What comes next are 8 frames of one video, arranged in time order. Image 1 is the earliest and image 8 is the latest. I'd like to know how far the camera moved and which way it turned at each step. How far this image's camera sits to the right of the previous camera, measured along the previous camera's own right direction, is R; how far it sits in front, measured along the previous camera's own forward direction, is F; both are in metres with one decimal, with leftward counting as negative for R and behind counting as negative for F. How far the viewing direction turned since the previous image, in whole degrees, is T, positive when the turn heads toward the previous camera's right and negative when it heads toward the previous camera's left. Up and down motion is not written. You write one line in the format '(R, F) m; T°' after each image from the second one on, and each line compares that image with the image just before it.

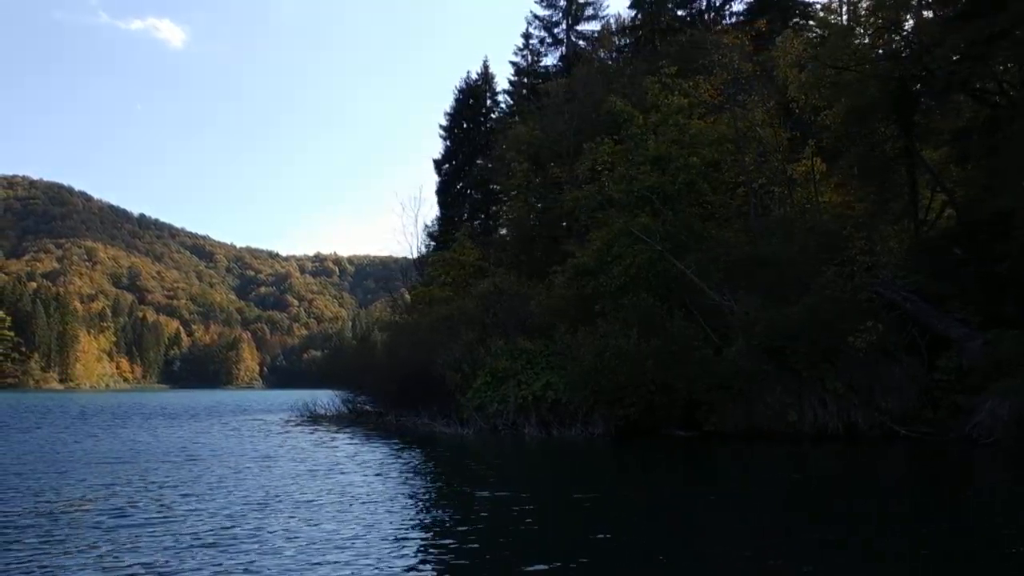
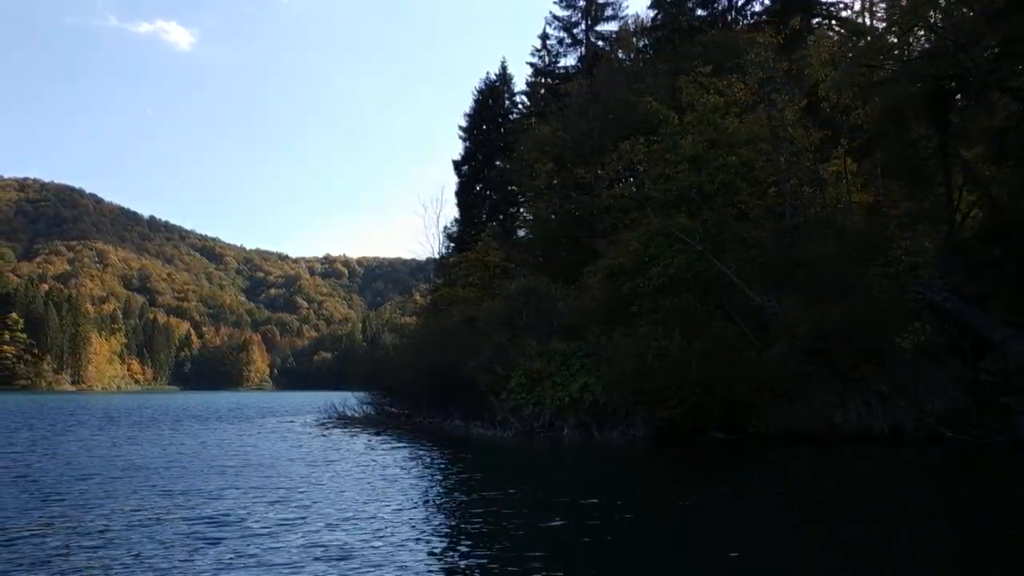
(-0.9, +0.2) m; 0°
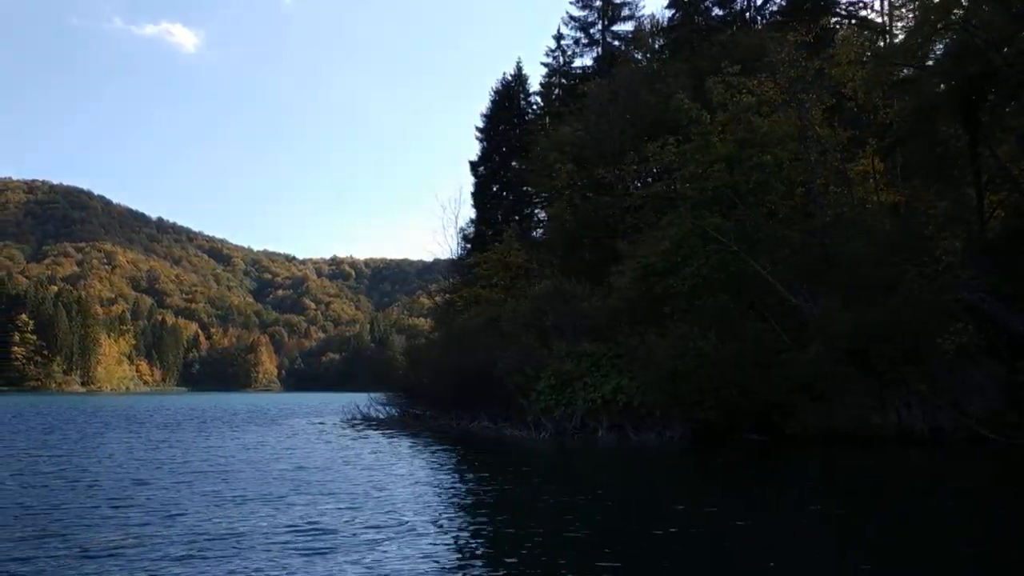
(-0.8, +0.2) m; 0°
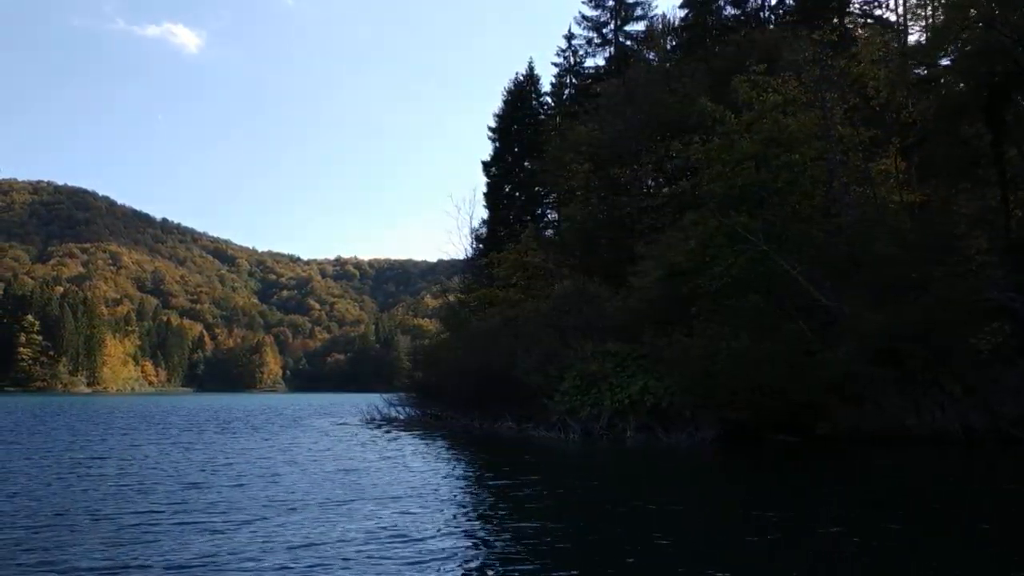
(-0.7, +0.1) m; 0°
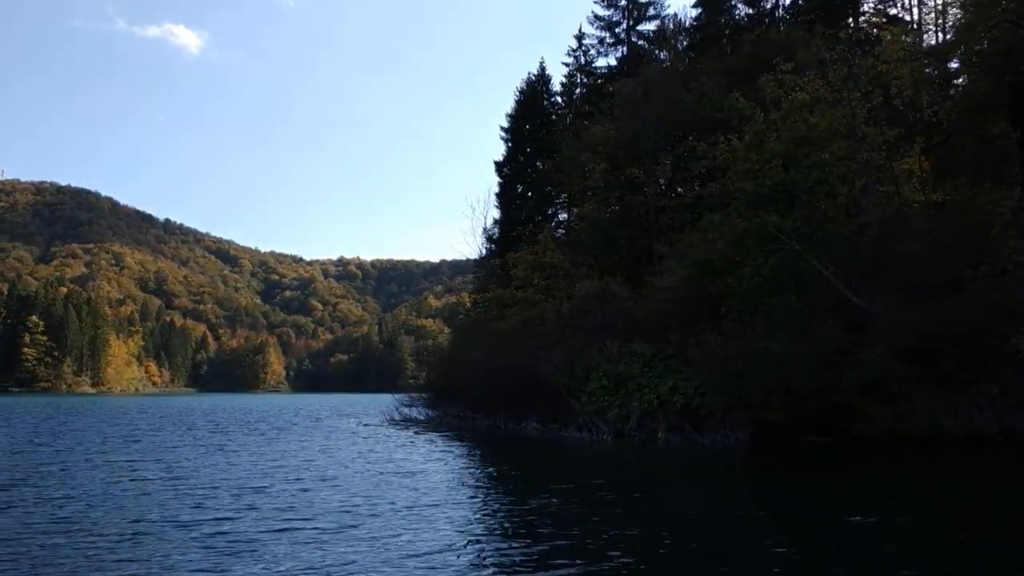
(-0.8, +0.1) m; 0°
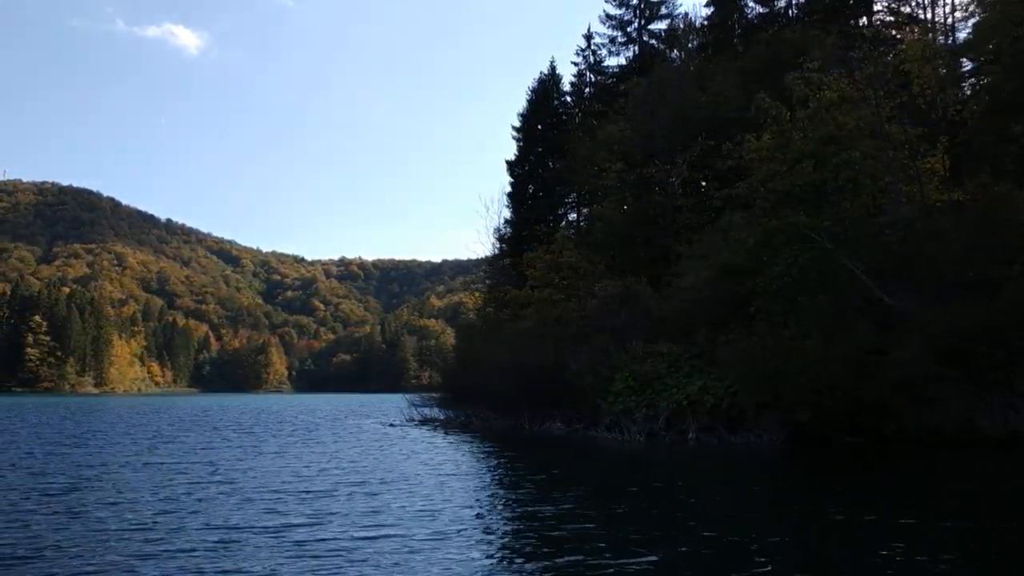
(-0.8, +0.1) m; 0°
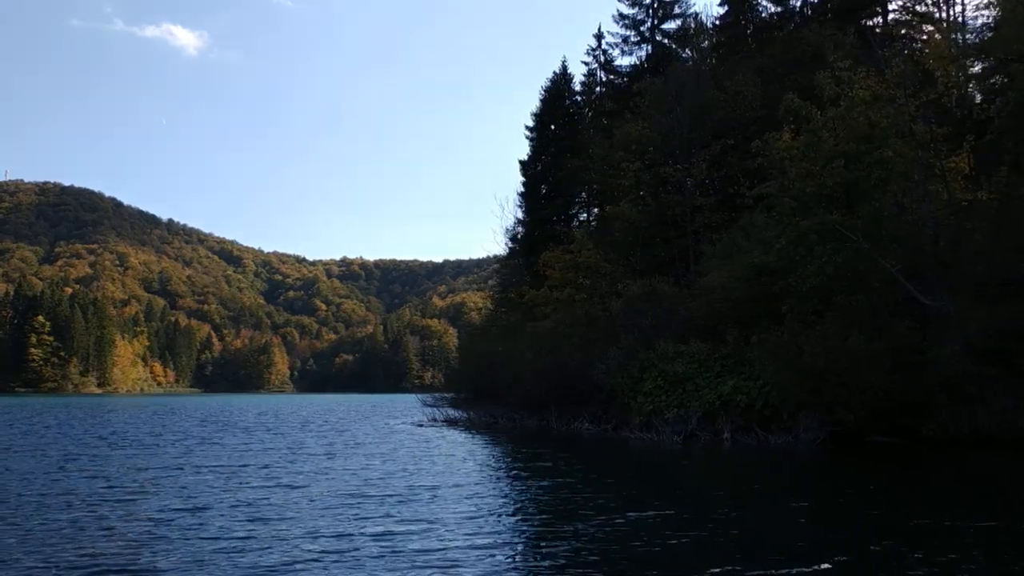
(-1.0, +0.1) m; 0°
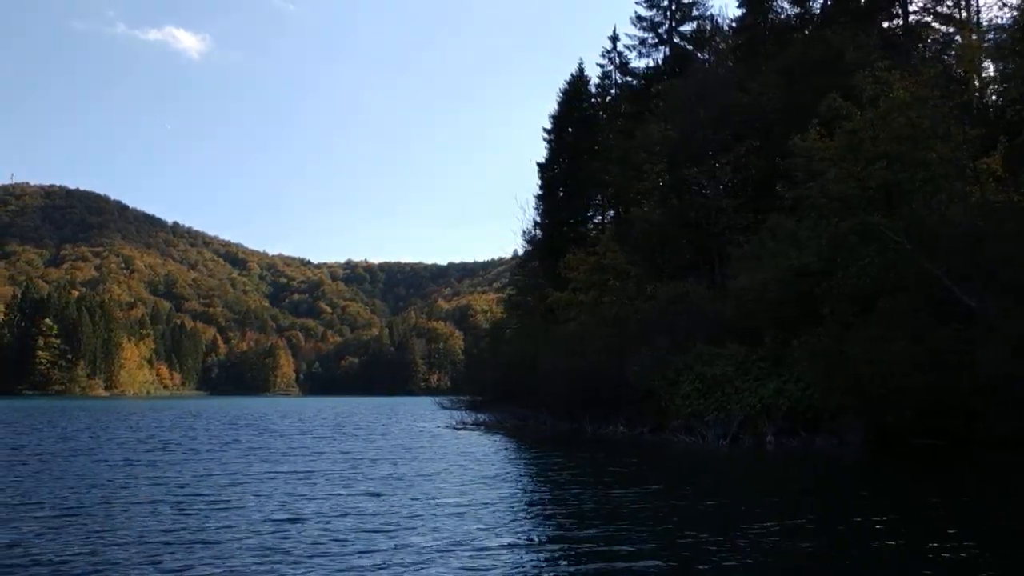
(-1.1, +0.2) m; 0°
